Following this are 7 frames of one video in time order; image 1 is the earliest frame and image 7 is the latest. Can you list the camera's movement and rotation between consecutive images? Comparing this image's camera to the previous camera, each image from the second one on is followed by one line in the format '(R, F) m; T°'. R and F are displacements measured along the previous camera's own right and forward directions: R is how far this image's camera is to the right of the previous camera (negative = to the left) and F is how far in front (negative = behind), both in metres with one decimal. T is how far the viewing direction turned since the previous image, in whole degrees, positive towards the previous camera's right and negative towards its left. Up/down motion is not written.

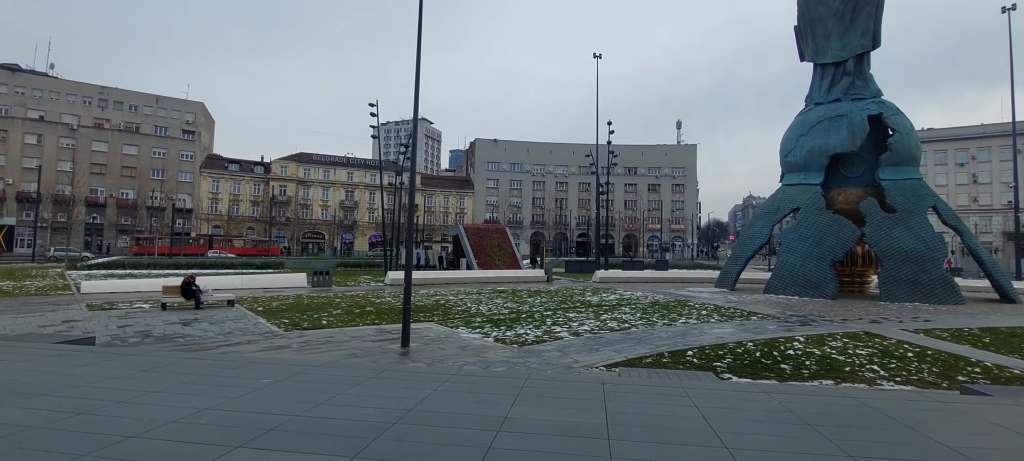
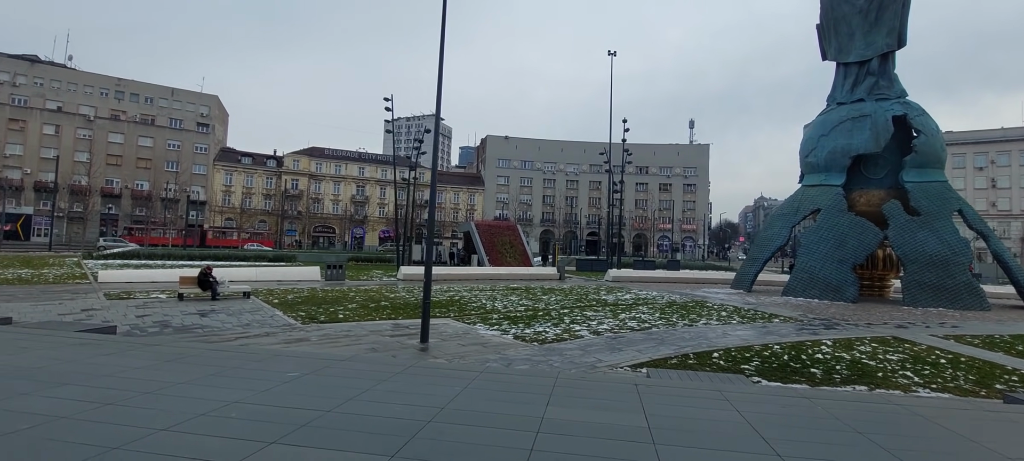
(-0.3, +0.2) m; -1°
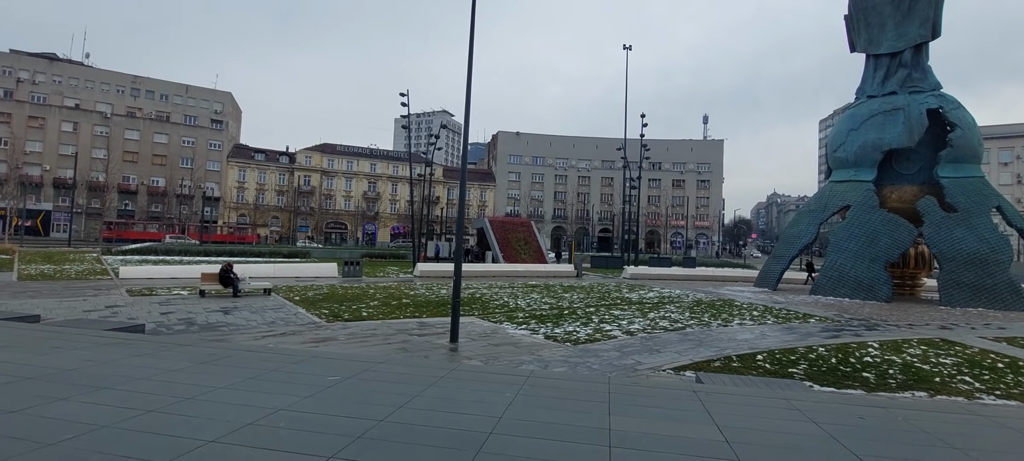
(-0.5, +0.3) m; -1°
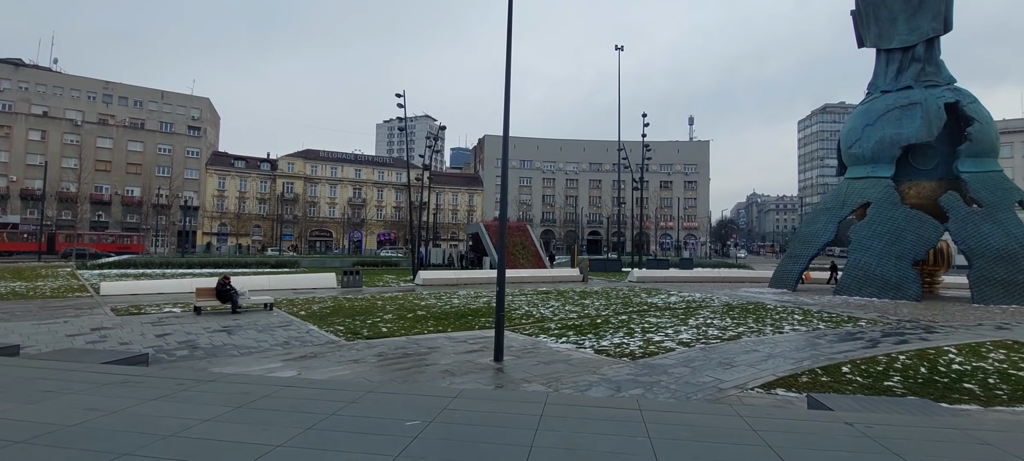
(-1.2, +1.1) m; +2°
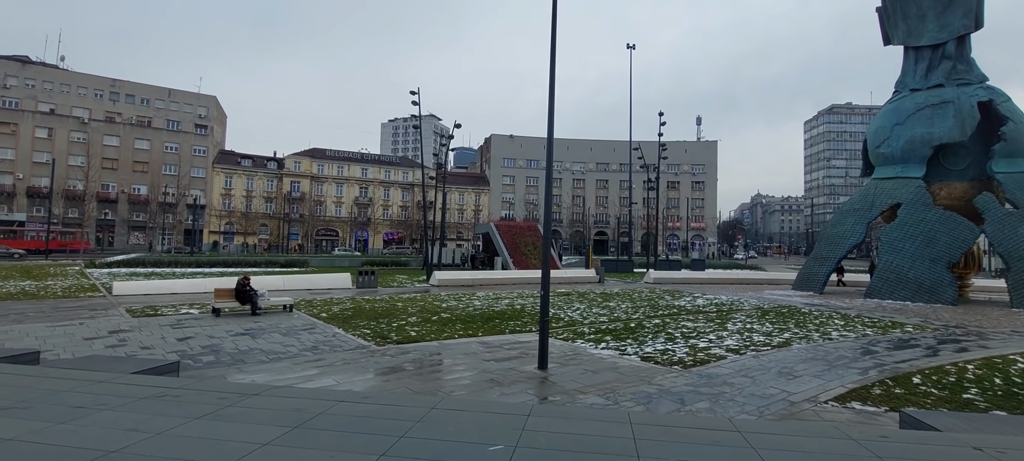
(-0.8, +0.5) m; 0°
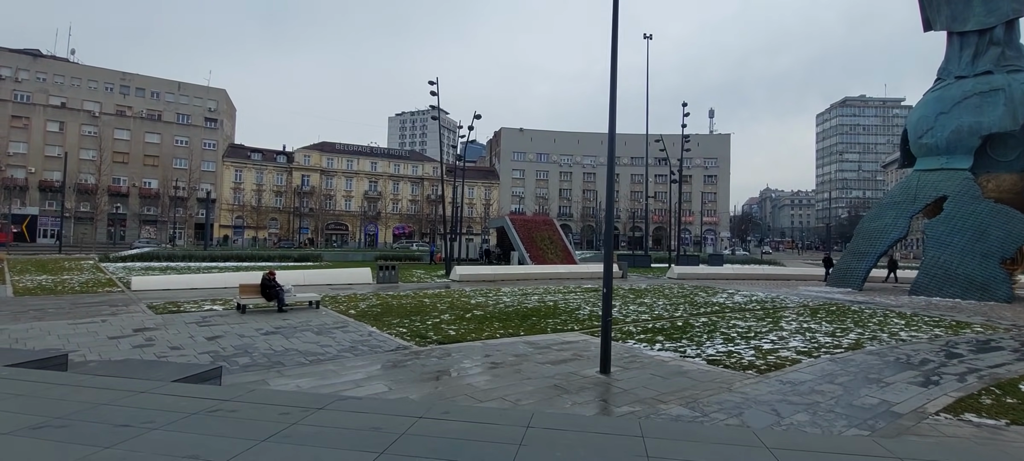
(-0.9, +0.7) m; -1°
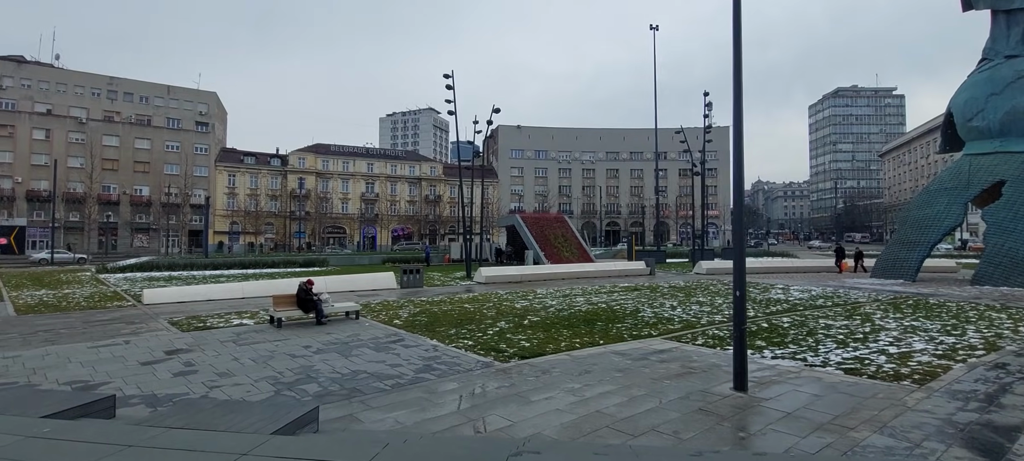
(-1.7, +1.2) m; +1°
